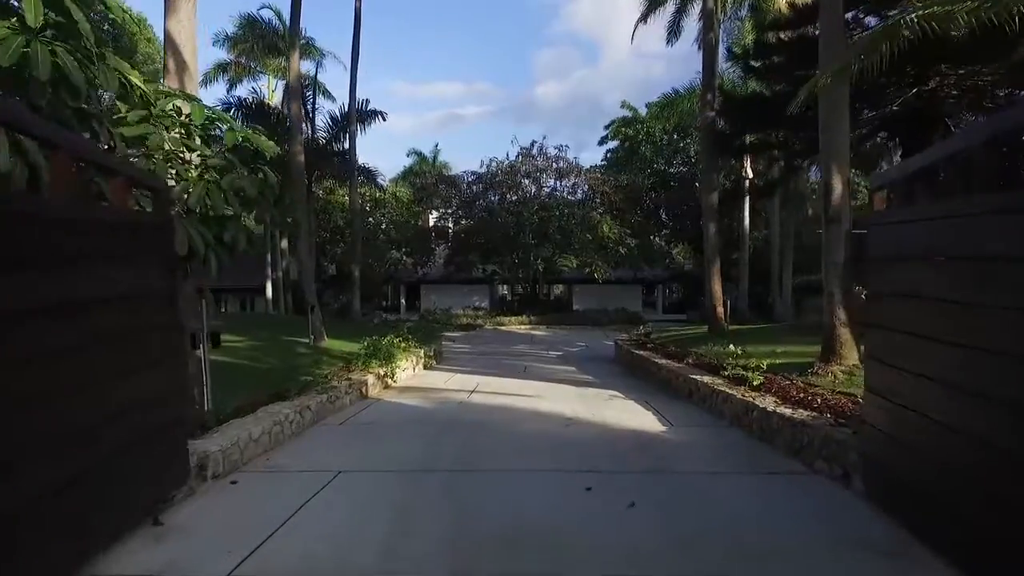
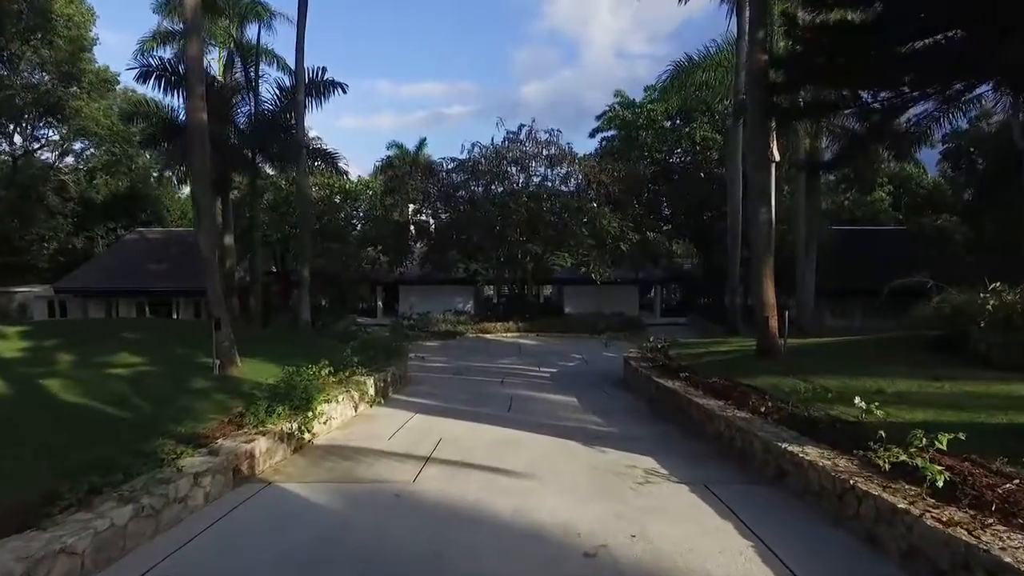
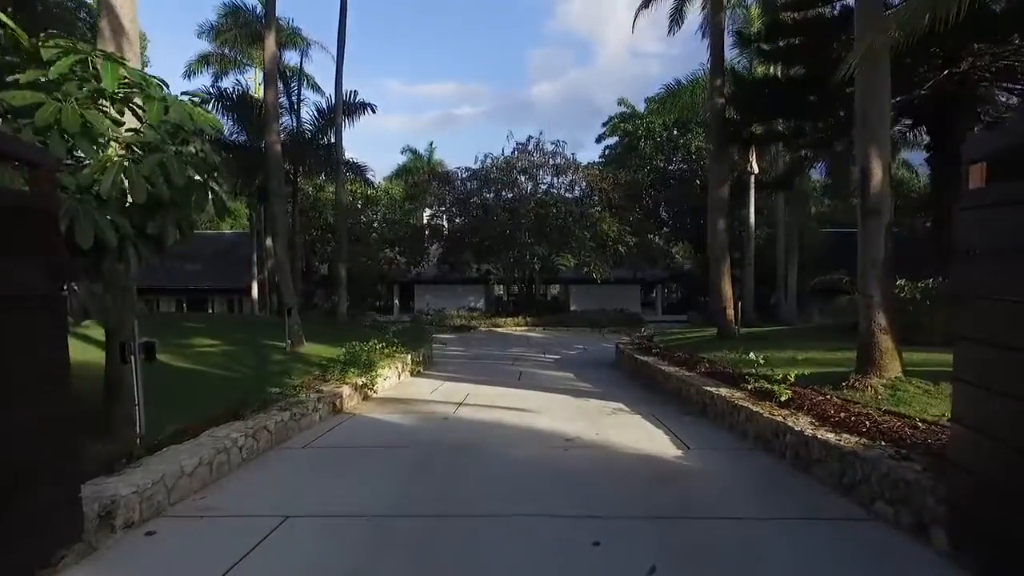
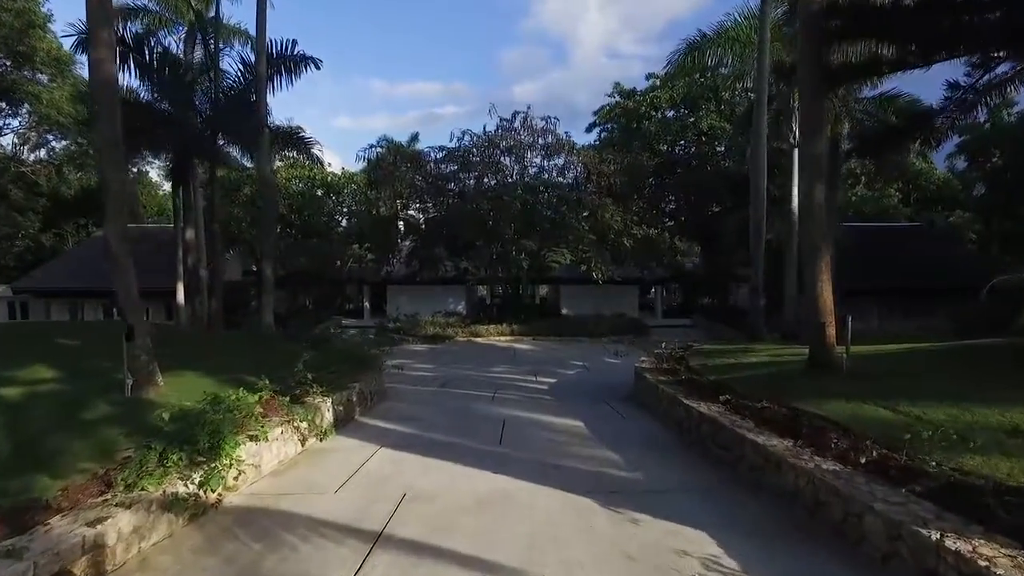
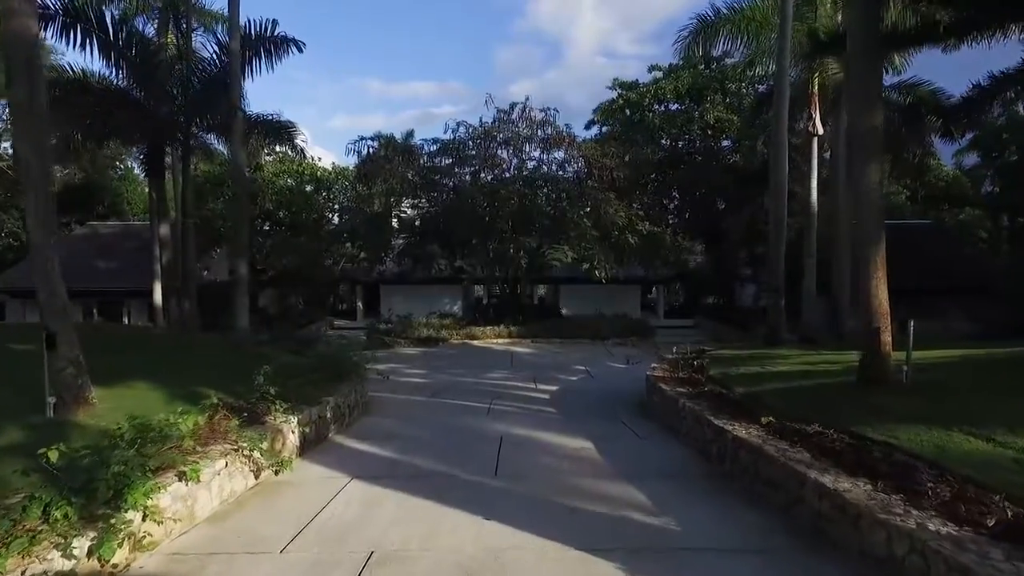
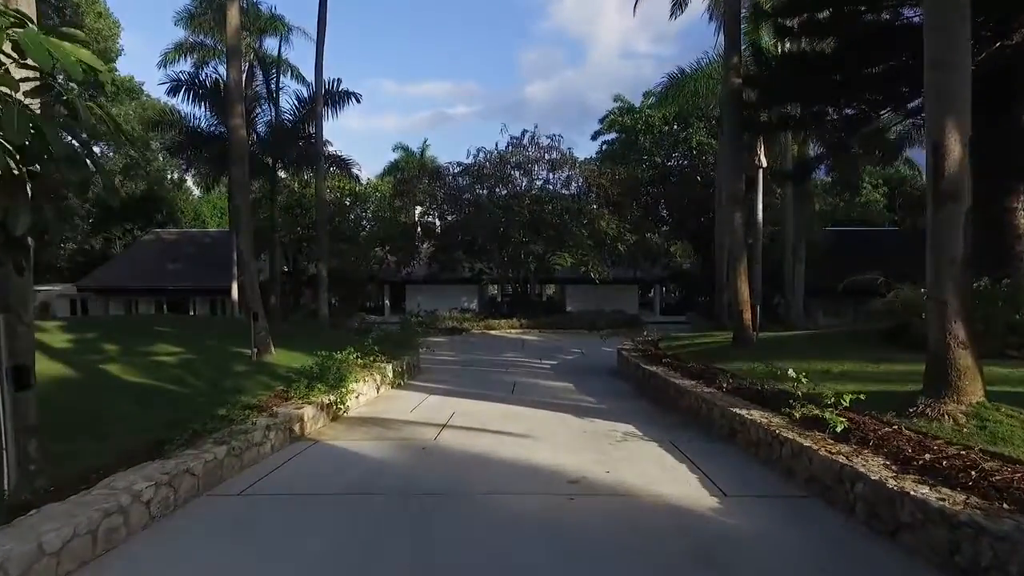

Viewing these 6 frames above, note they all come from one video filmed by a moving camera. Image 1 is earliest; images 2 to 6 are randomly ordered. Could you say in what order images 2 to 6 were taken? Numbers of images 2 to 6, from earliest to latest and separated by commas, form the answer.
3, 6, 2, 4, 5
